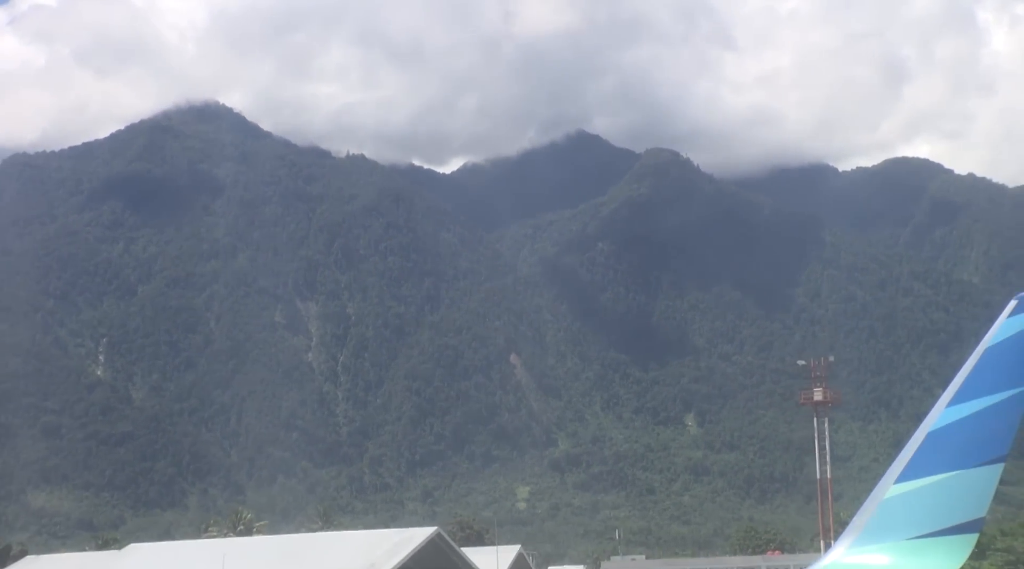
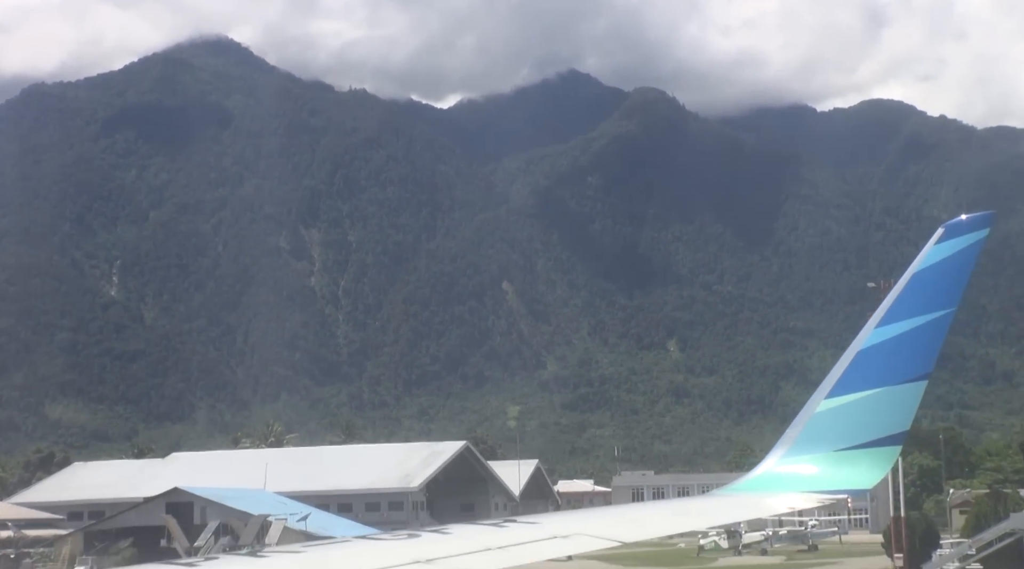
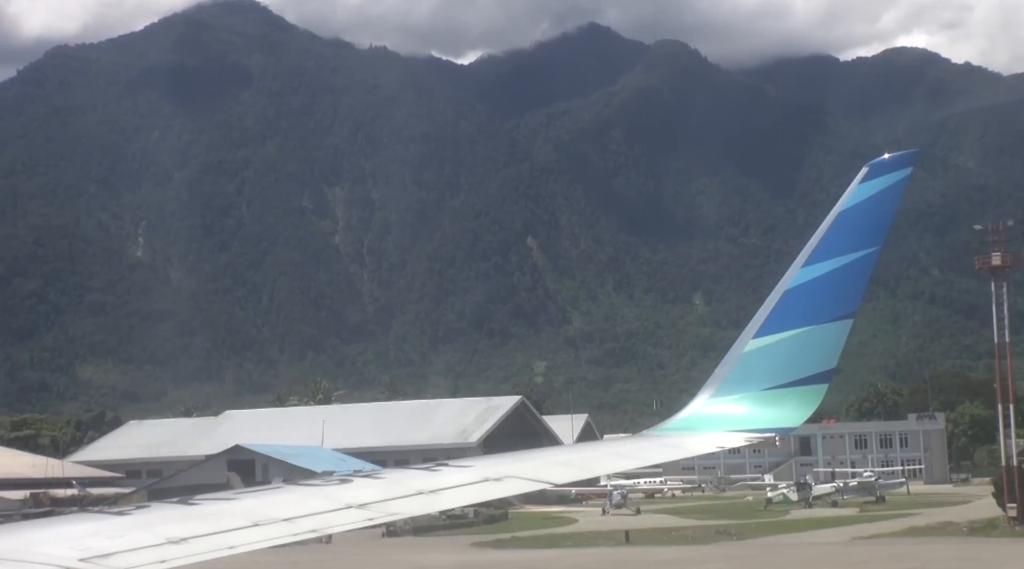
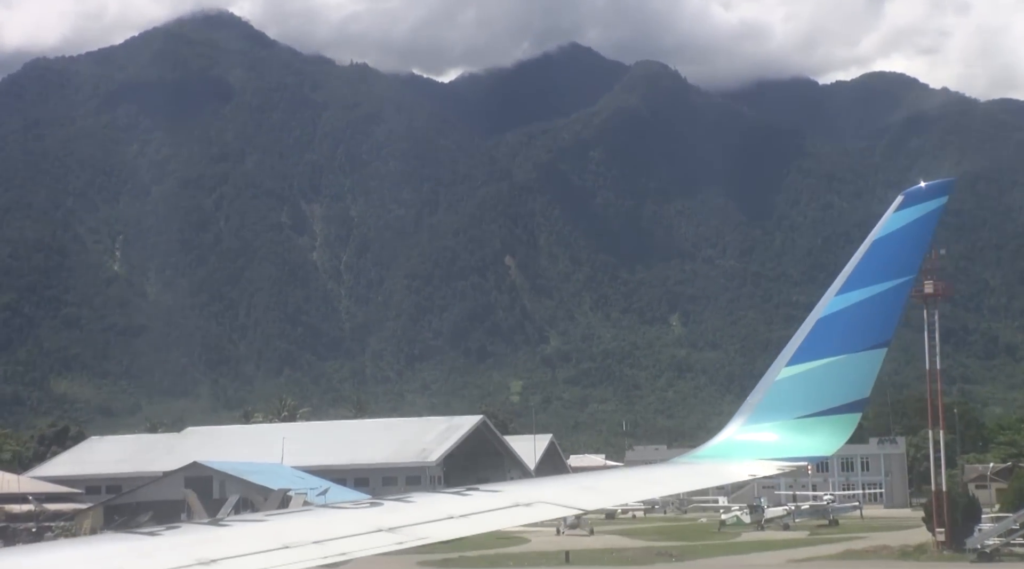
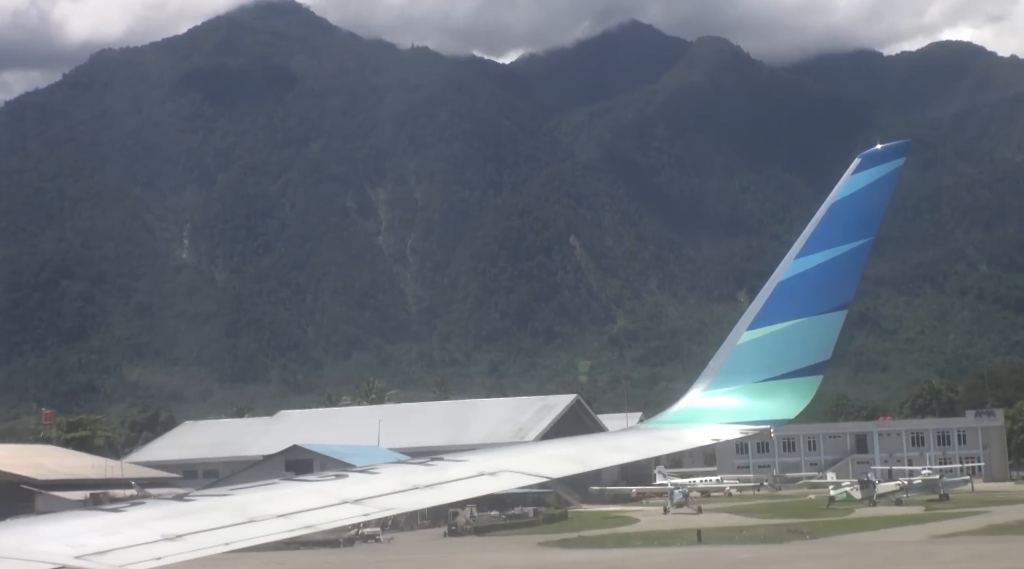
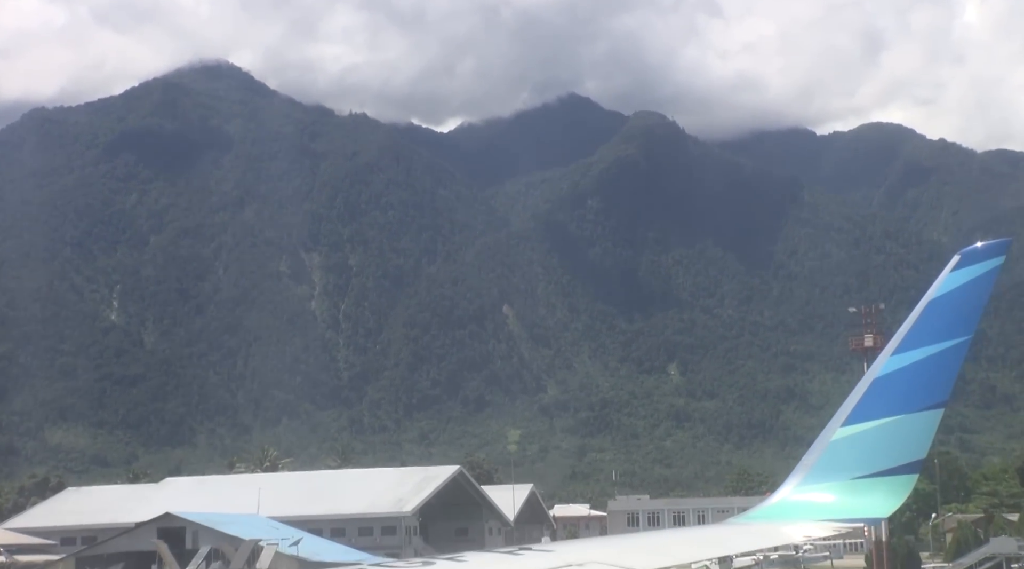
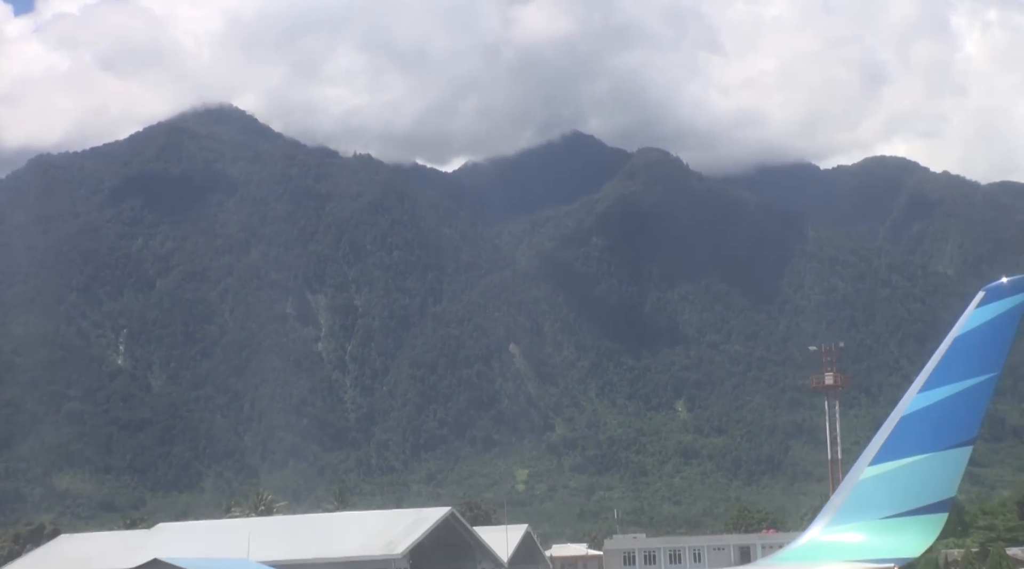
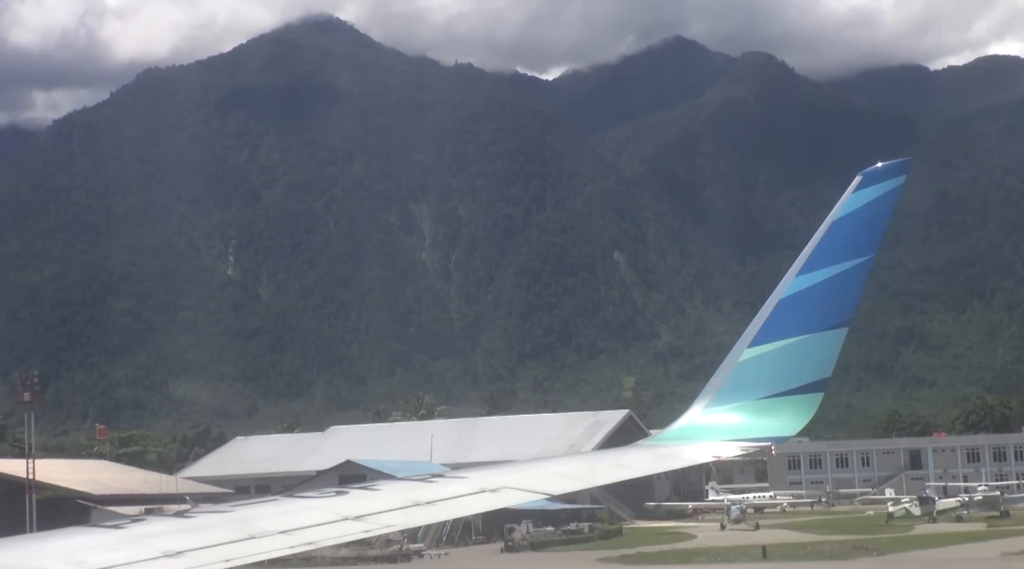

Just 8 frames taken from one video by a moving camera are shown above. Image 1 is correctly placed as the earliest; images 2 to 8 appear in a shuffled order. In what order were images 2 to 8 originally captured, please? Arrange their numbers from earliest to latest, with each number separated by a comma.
7, 6, 2, 4, 3, 5, 8
